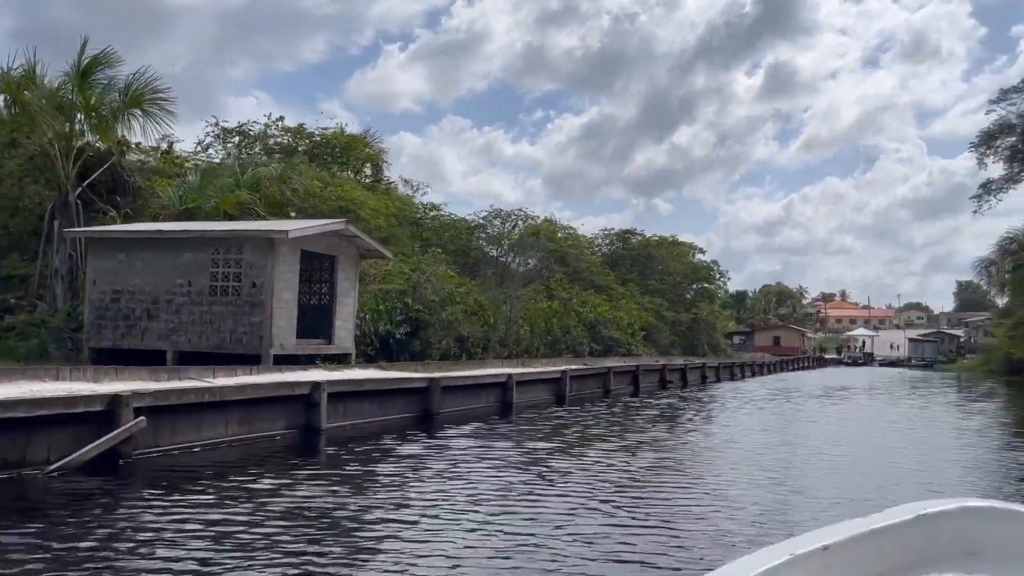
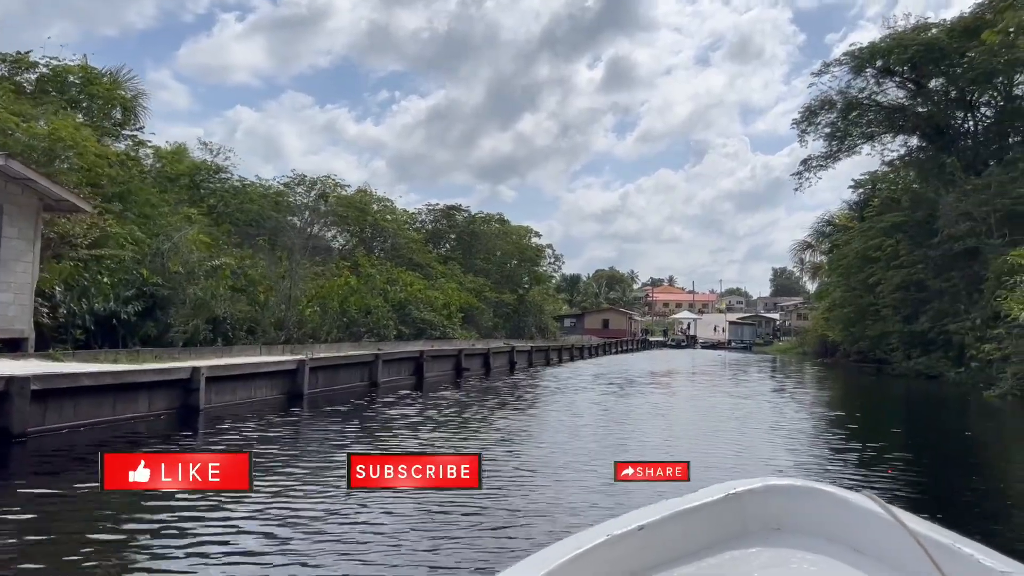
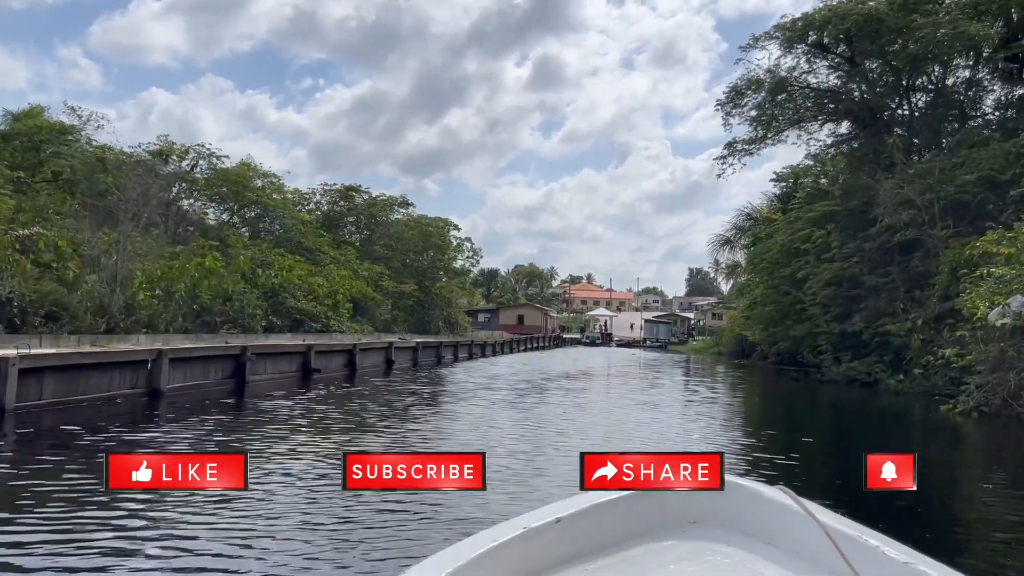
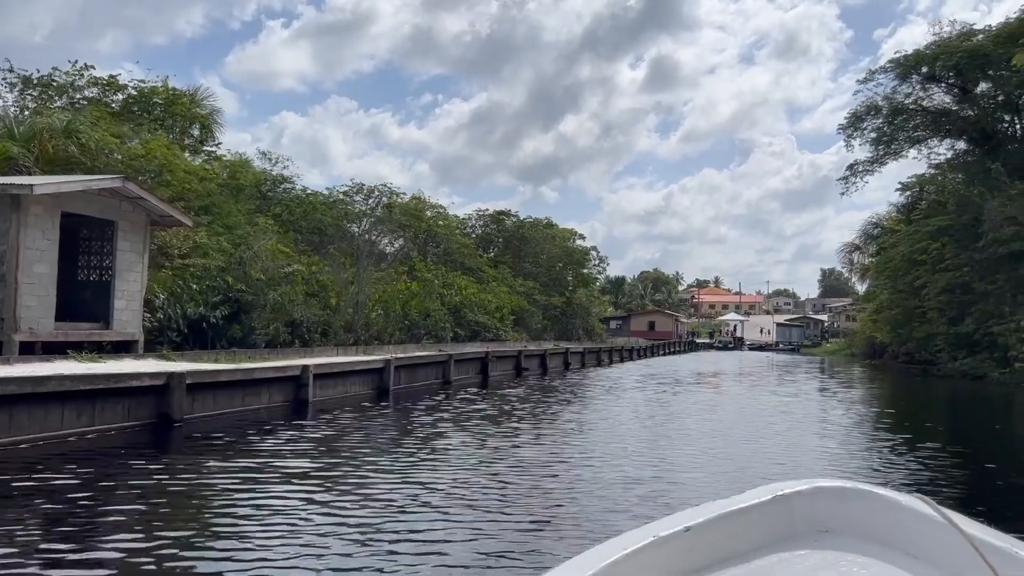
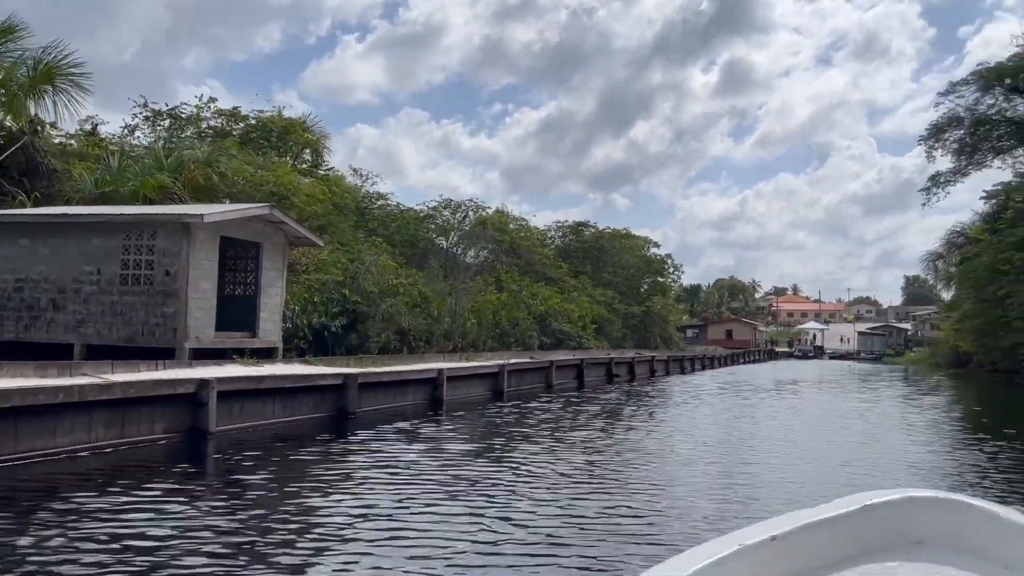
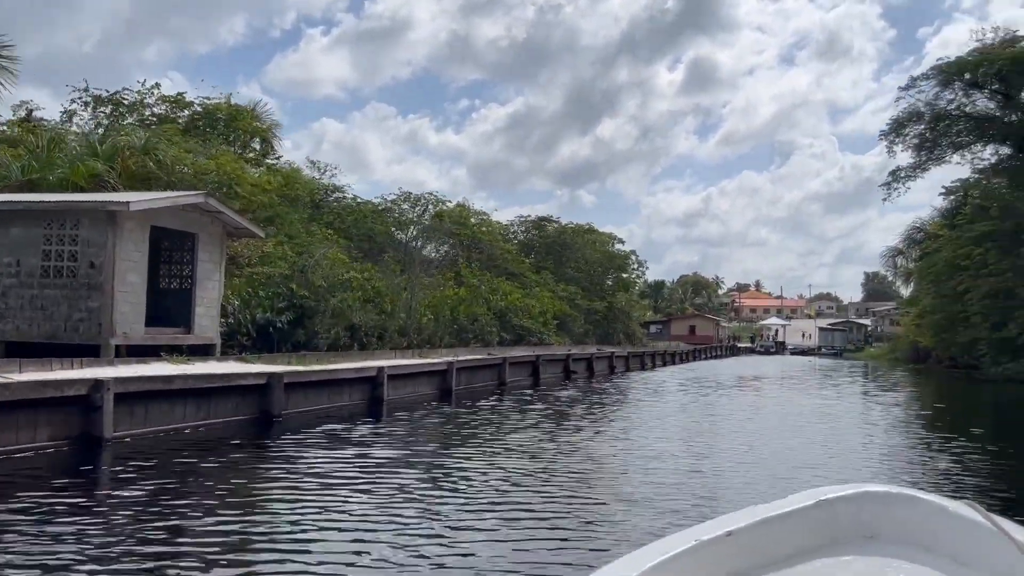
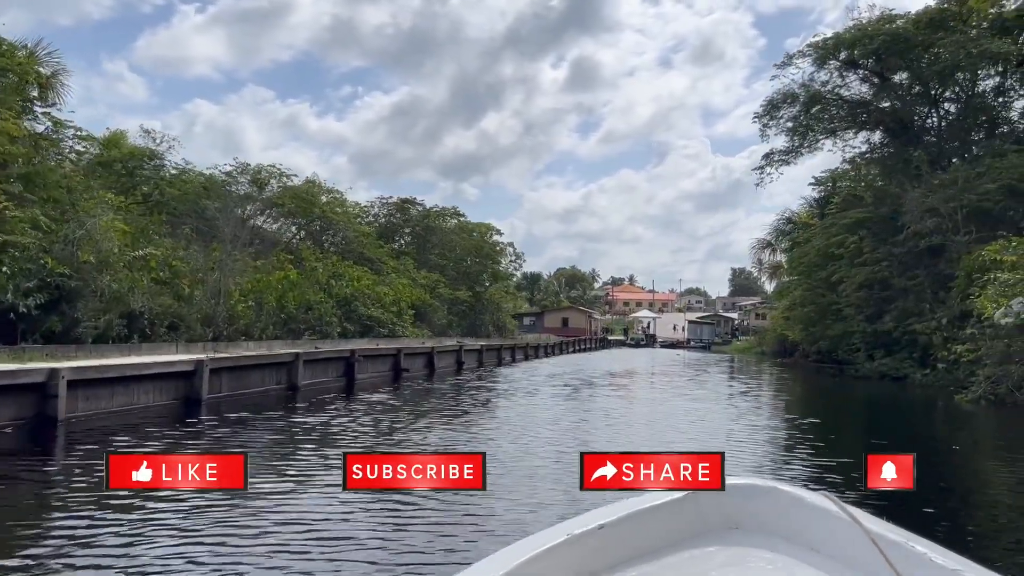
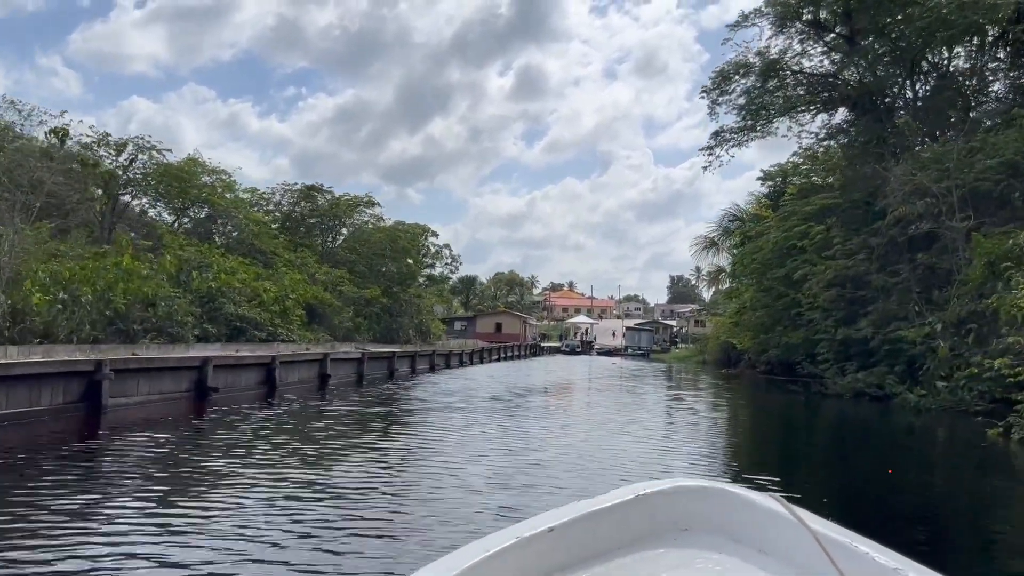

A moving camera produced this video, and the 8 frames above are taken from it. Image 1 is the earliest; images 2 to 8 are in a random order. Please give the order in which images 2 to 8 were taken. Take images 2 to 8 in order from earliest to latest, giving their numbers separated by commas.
5, 6, 4, 2, 7, 3, 8
